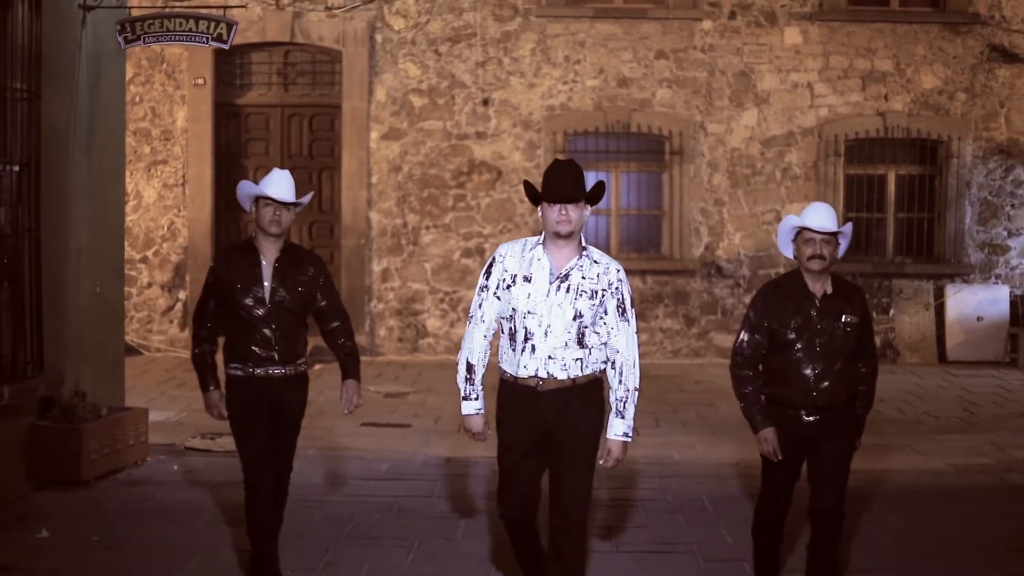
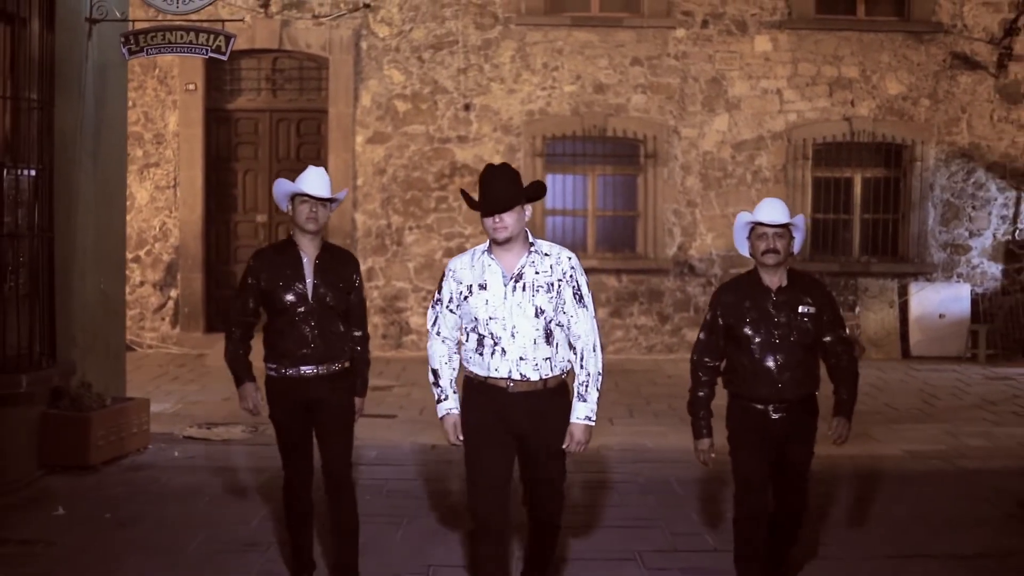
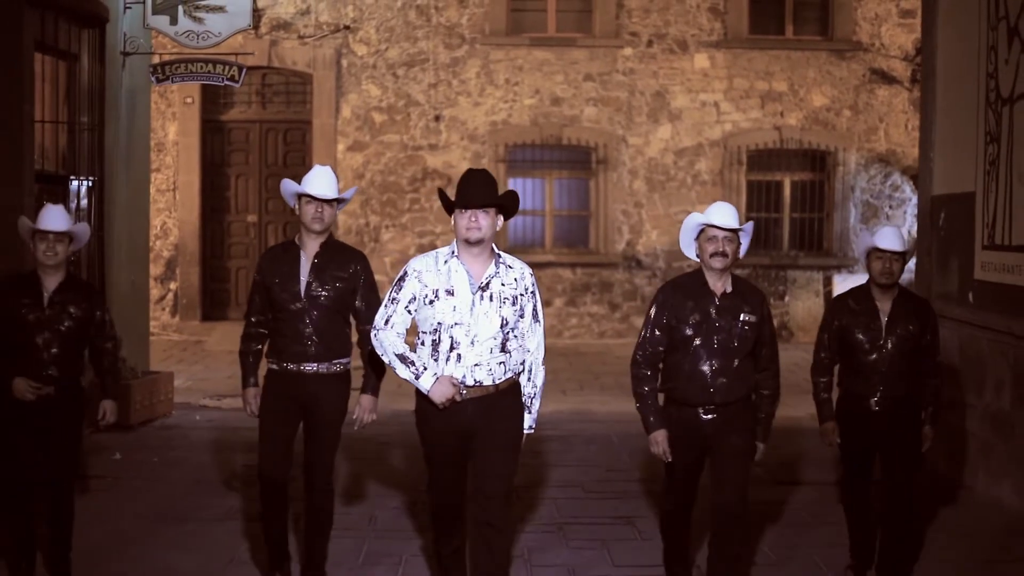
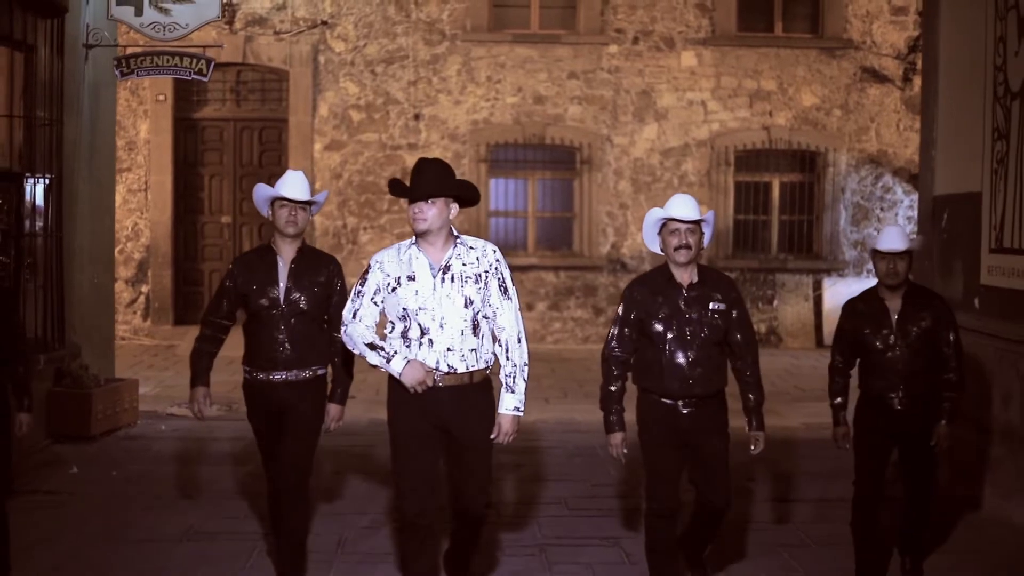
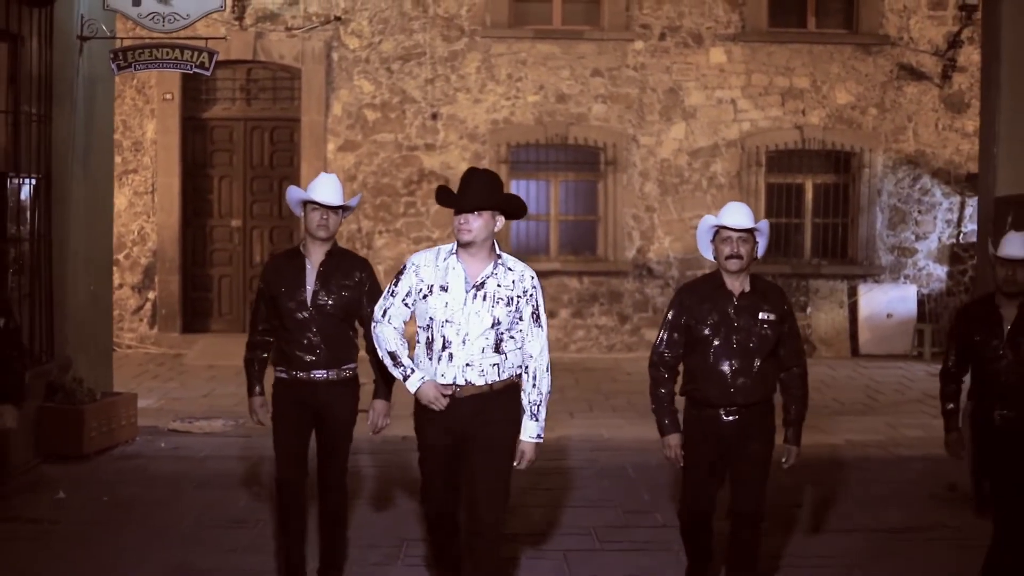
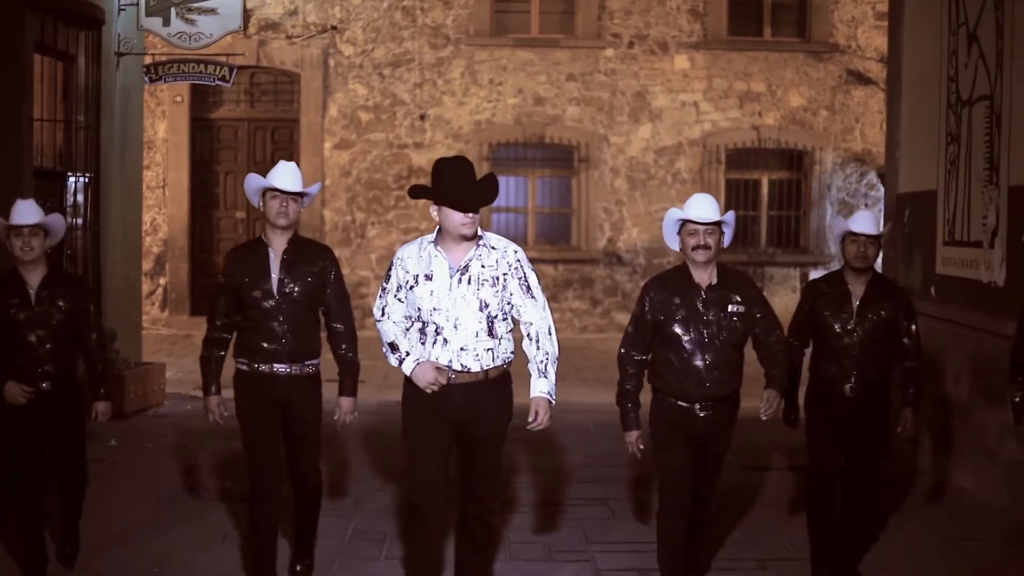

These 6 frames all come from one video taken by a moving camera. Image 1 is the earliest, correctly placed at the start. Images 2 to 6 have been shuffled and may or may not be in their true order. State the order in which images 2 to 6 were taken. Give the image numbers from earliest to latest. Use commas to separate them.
2, 5, 4, 3, 6
